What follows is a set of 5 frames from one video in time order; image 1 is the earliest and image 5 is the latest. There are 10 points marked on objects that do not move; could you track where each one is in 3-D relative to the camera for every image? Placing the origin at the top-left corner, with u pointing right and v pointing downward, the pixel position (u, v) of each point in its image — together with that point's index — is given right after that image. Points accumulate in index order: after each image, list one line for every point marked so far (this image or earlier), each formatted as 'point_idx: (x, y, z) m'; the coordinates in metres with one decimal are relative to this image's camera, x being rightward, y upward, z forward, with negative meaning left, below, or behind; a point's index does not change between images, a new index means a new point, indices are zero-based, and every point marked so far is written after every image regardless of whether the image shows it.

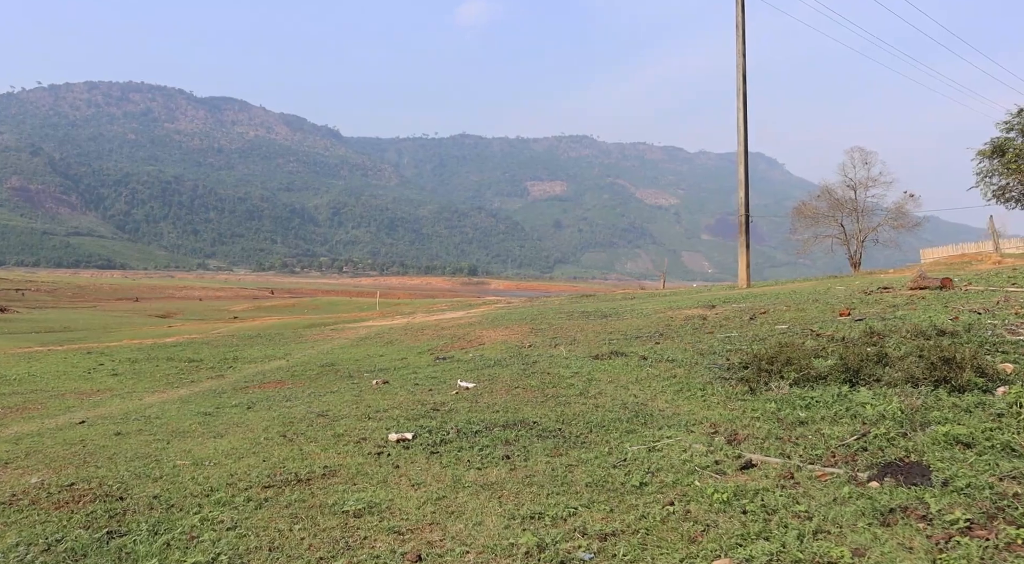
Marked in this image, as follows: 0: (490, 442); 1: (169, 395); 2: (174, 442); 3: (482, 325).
0: (-0.2, -1.3, +6.5) m
1: (-4.5, -1.5, +10.9) m
2: (-3.0, -1.4, +7.3) m
3: (-0.7, -0.9, +18.1) m
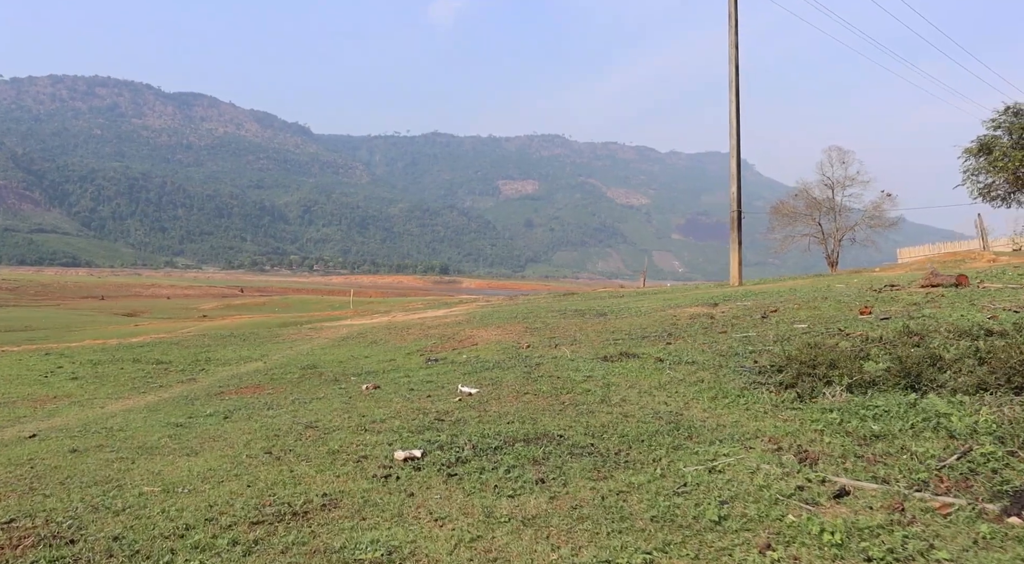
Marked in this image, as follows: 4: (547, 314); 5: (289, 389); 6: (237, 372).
0: (0.0, -1.2, +5.6) m
1: (-4.4, -1.4, +9.8) m
2: (-2.8, -1.3, +6.3) m
3: (-0.8, -0.9, +17.1) m
4: (+0.8, -0.7, +18.0) m
5: (-2.7, -1.3, +10.2) m
6: (-4.0, -1.3, +12.2) m
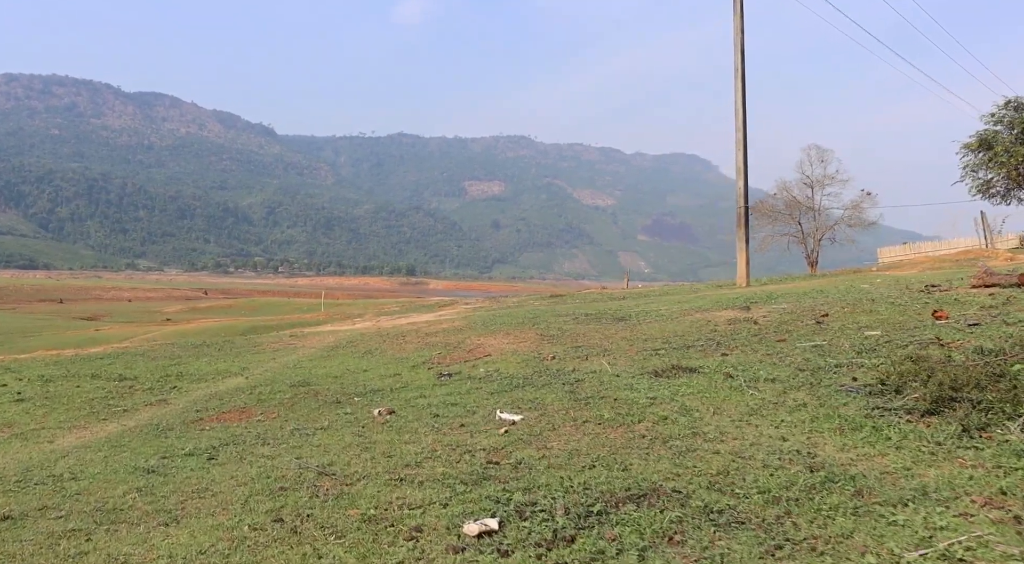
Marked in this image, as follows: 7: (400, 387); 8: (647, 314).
0: (+0.6, -1.2, +3.9) m
1: (-4.0, -1.4, +8.0) m
2: (-2.2, -1.4, +4.5) m
3: (-0.7, -0.9, +15.4) m
4: (+0.9, -0.7, +16.3) m
5: (-2.3, -1.3, +8.4) m
6: (-3.6, -1.4, +10.3) m
7: (-1.3, -1.3, +9.9) m
8: (+2.5, -0.6, +15.7) m
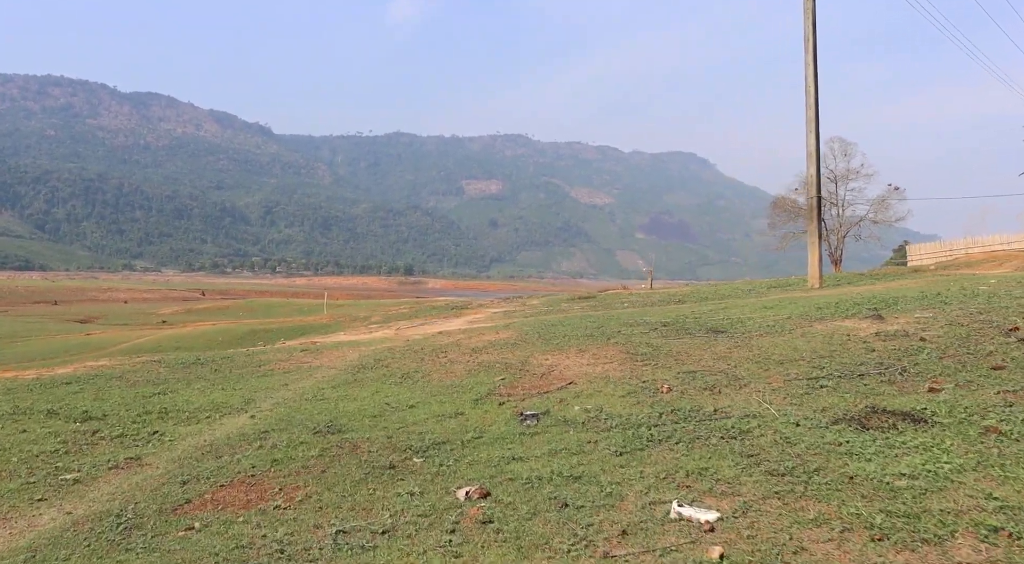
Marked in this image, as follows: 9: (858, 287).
0: (+1.6, -1.3, +1.0) m
1: (-3.0, -1.5, +5.0) m
2: (-1.2, -1.4, +1.5) m
3: (+0.3, -0.9, +12.5) m
4: (+1.9, -0.8, +13.4) m
5: (-1.3, -1.4, +5.5) m
6: (-2.6, -1.4, +7.4) m
7: (-0.3, -1.3, +7.0) m
8: (+3.5, -0.6, +12.8) m
9: (+7.8, -0.1, +18.6) m
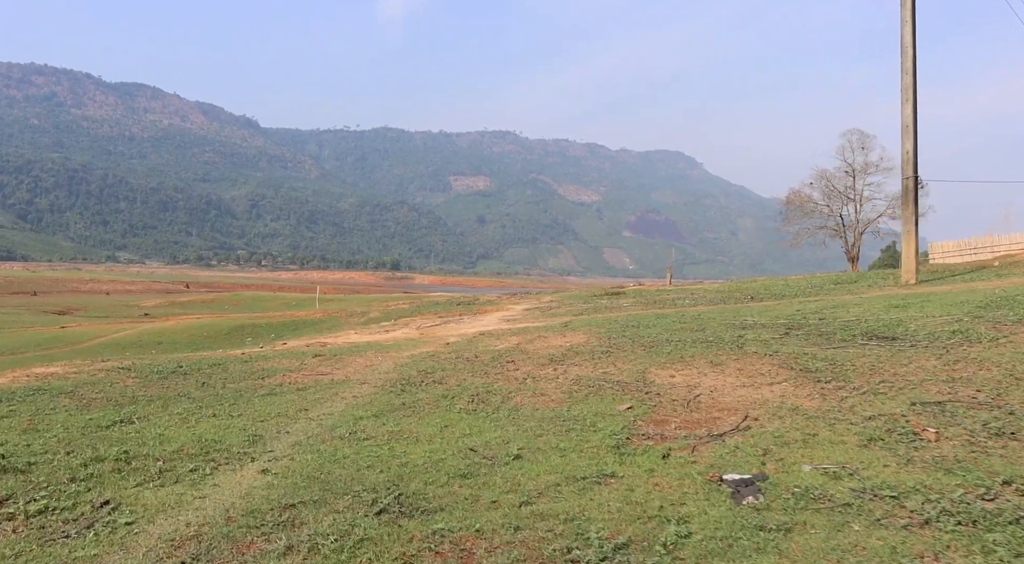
0: (+2.8, -1.2, -2.2) m
1: (-1.8, -1.4, +1.8) m
2: (0.0, -1.3, -1.6) m
3: (+1.3, -0.8, +9.3) m
4: (+2.9, -0.6, +10.3) m
5: (-0.2, -1.3, +2.3) m
6: (-1.5, -1.3, +4.2) m
7: (+0.8, -1.2, +3.8) m
8: (+4.5, -0.5, +9.7) m
9: (+8.7, 0.0, +15.6) m
